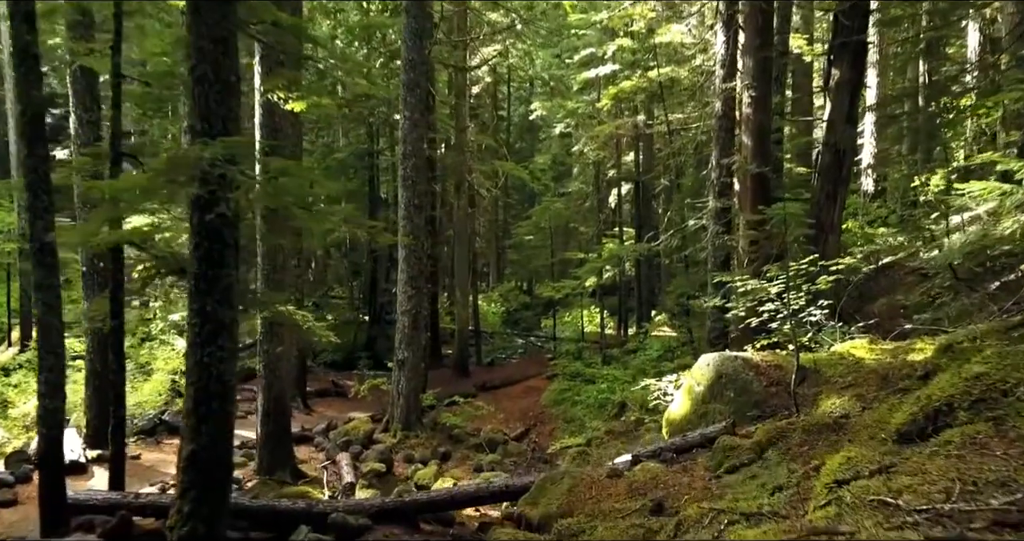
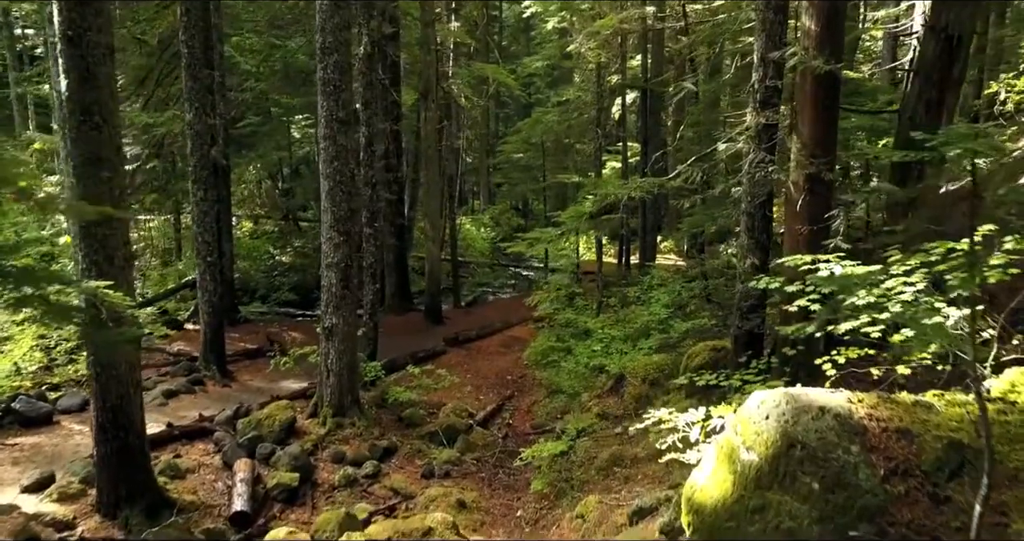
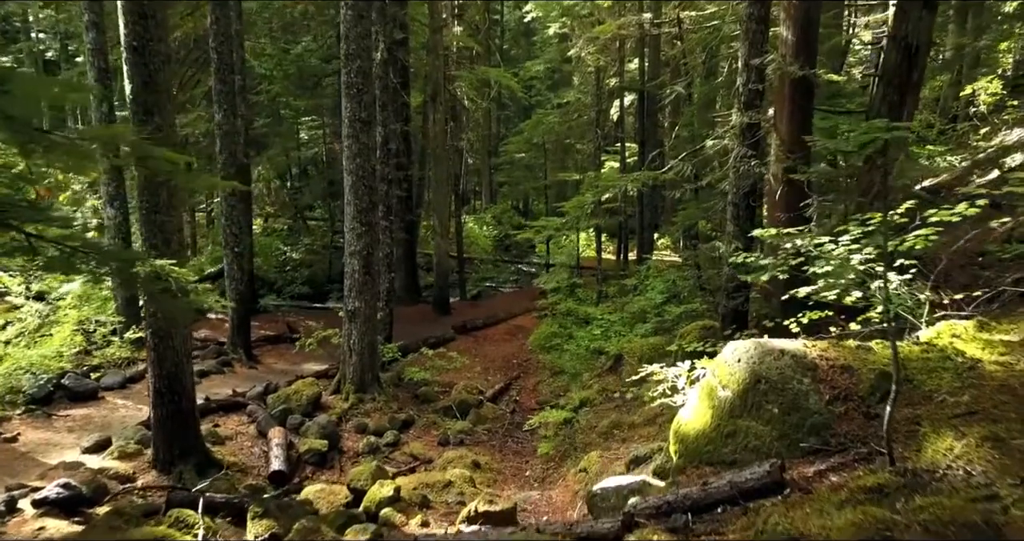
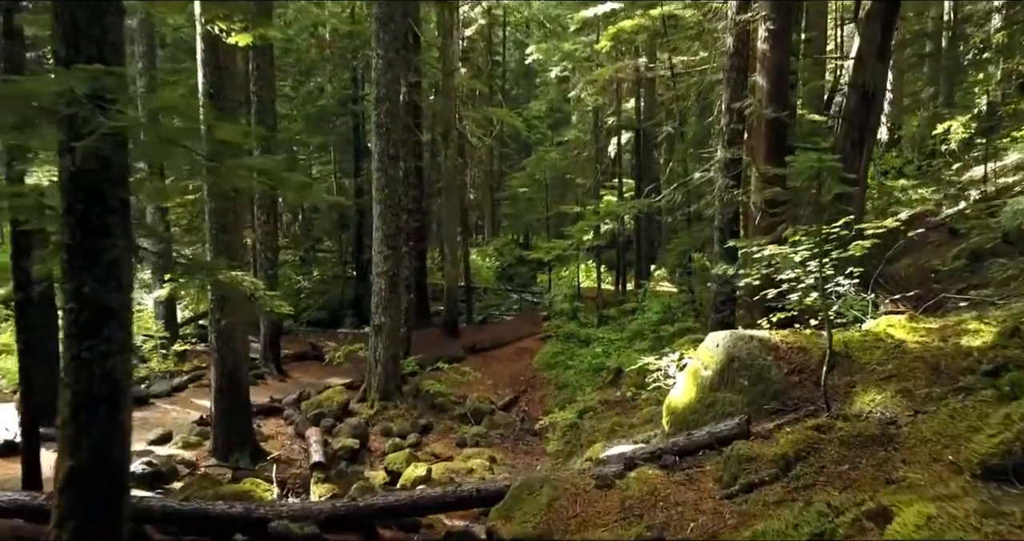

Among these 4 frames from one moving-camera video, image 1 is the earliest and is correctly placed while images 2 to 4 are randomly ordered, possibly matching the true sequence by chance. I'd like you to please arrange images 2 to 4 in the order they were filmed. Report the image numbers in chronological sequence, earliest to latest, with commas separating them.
4, 3, 2
